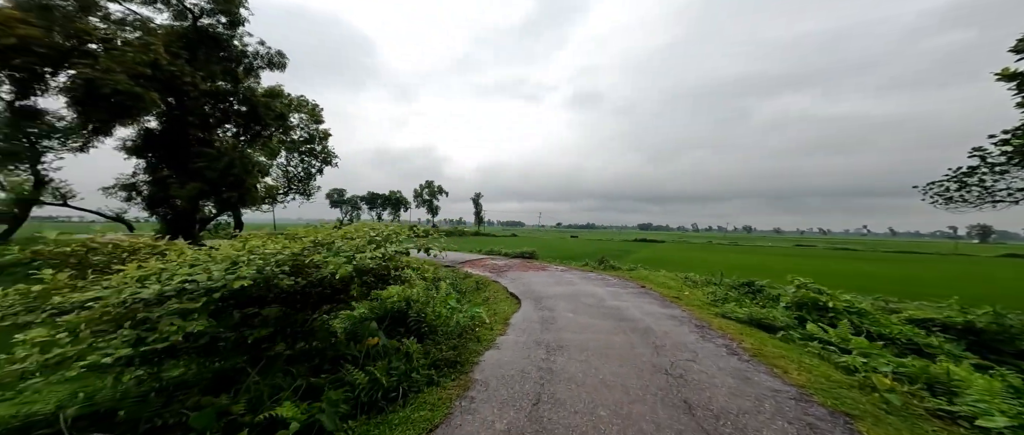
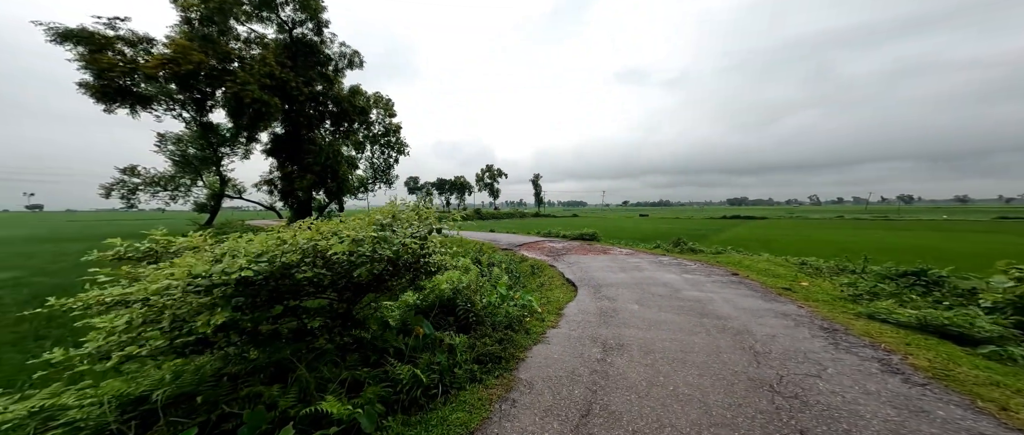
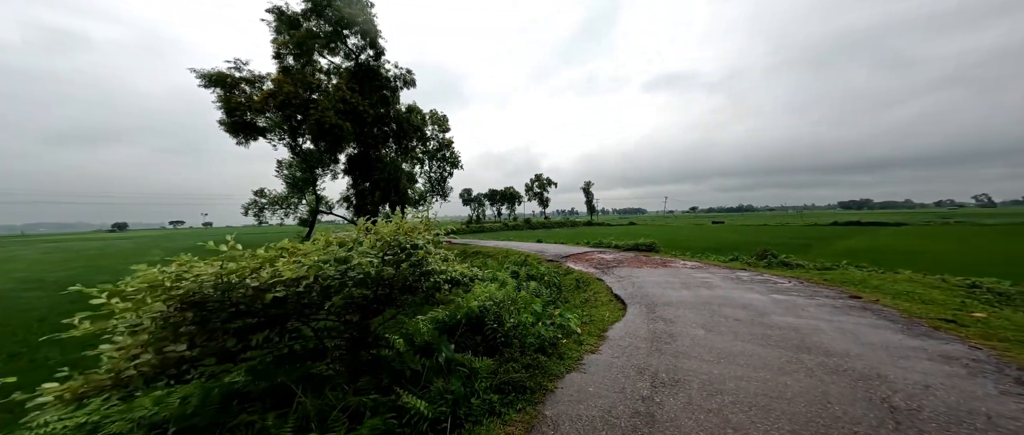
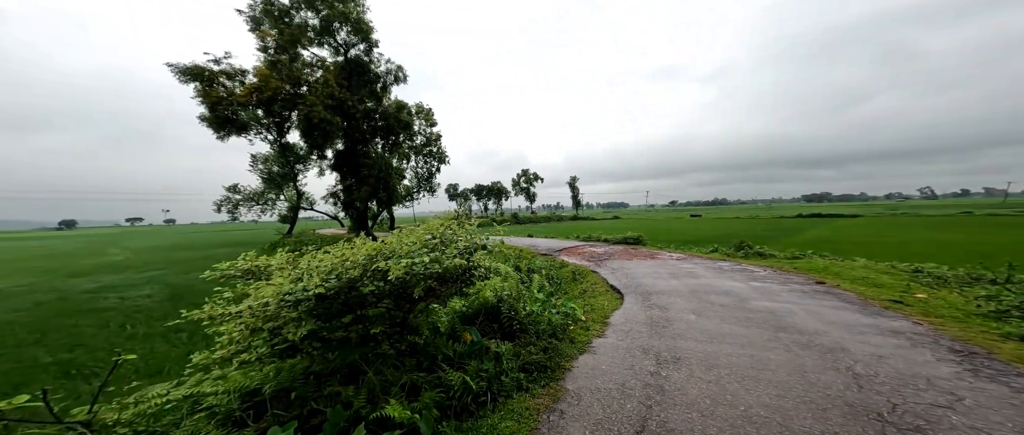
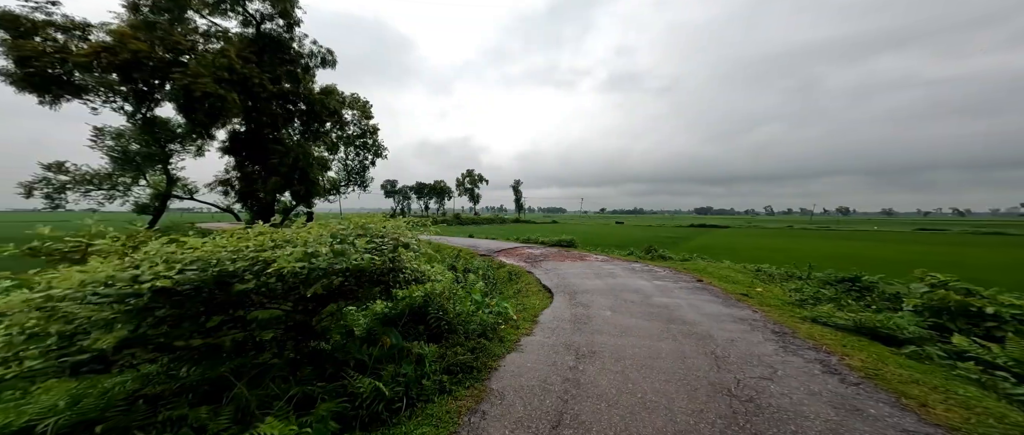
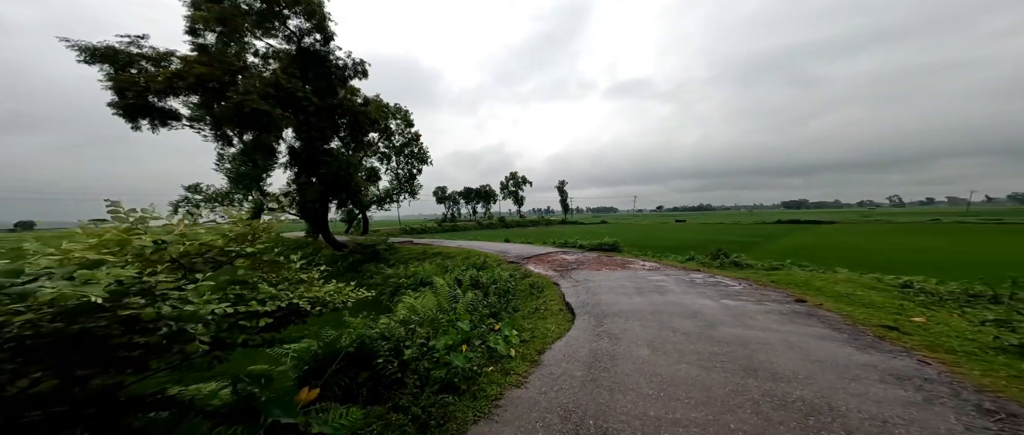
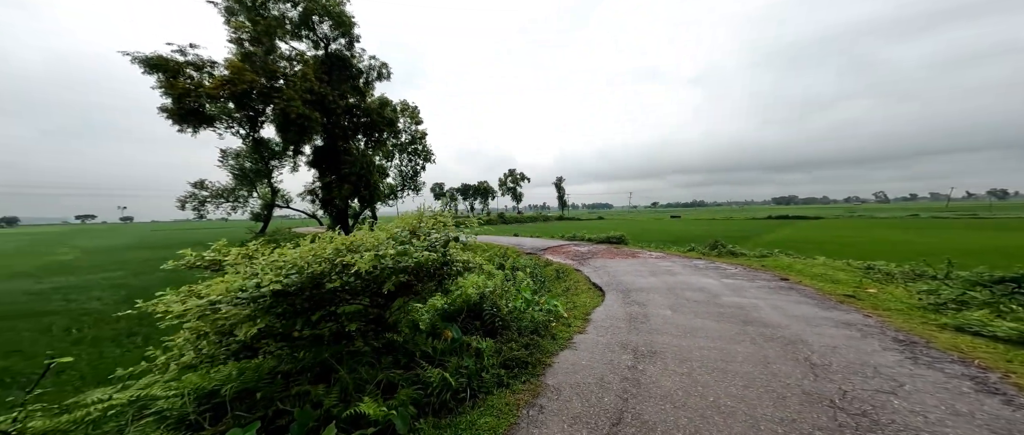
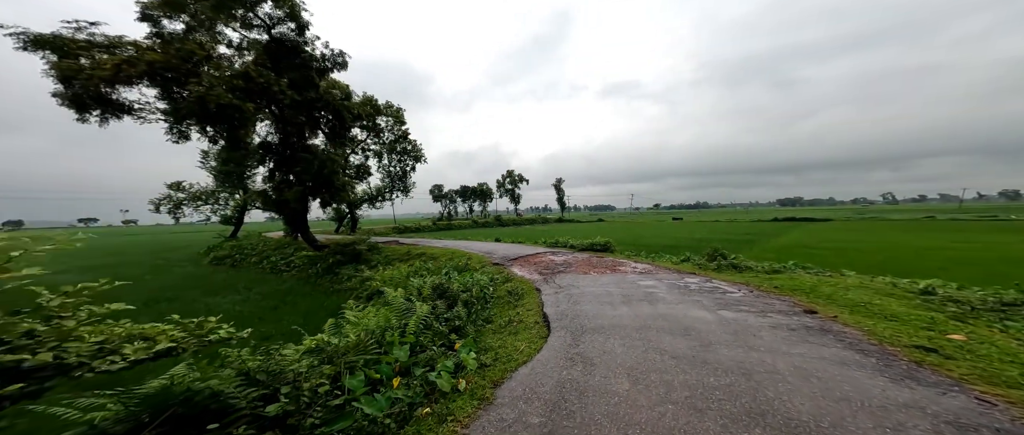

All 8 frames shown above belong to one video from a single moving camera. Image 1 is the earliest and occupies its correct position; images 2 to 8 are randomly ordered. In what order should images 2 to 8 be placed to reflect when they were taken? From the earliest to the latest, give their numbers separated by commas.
5, 2, 7, 4, 3, 6, 8
